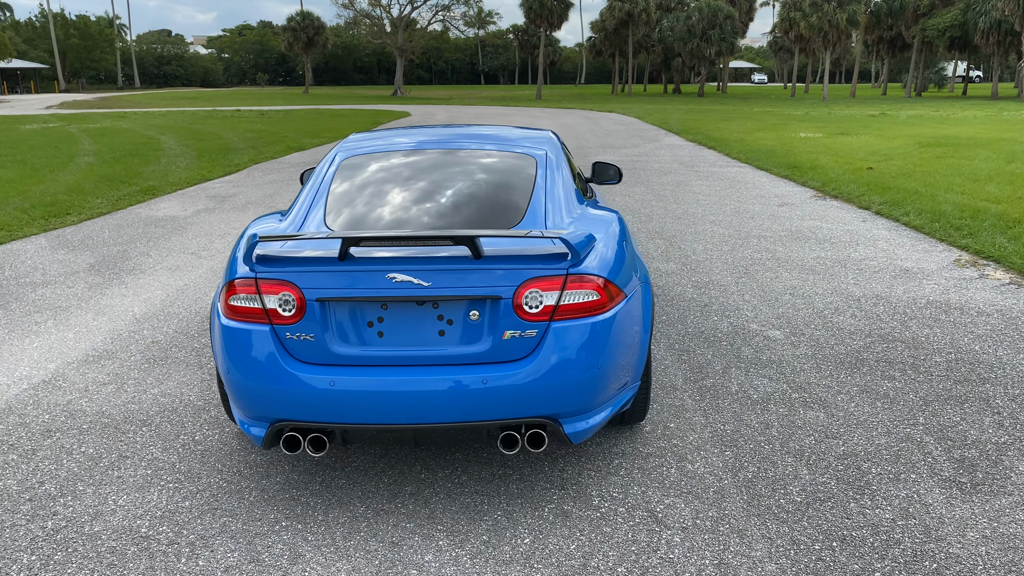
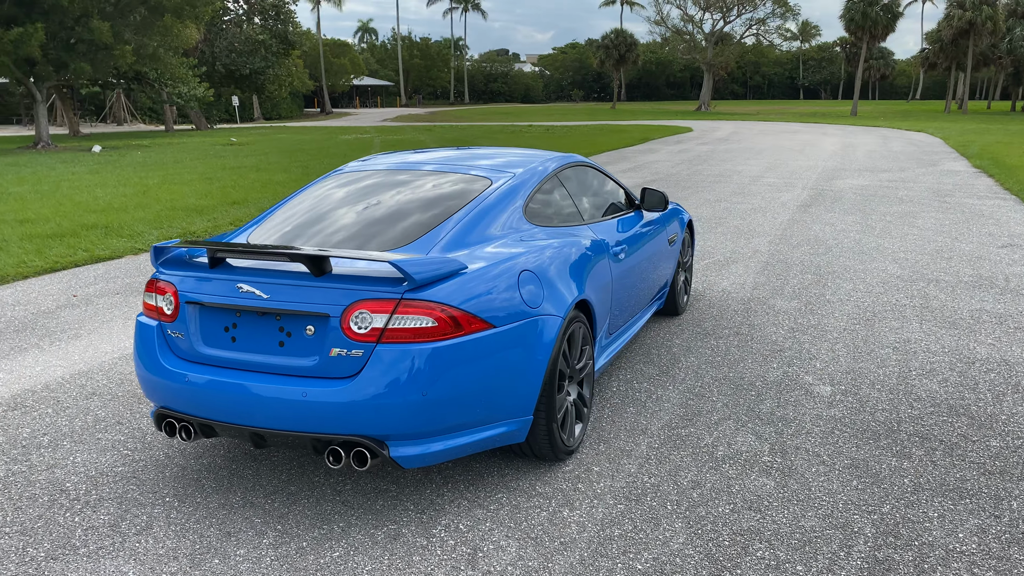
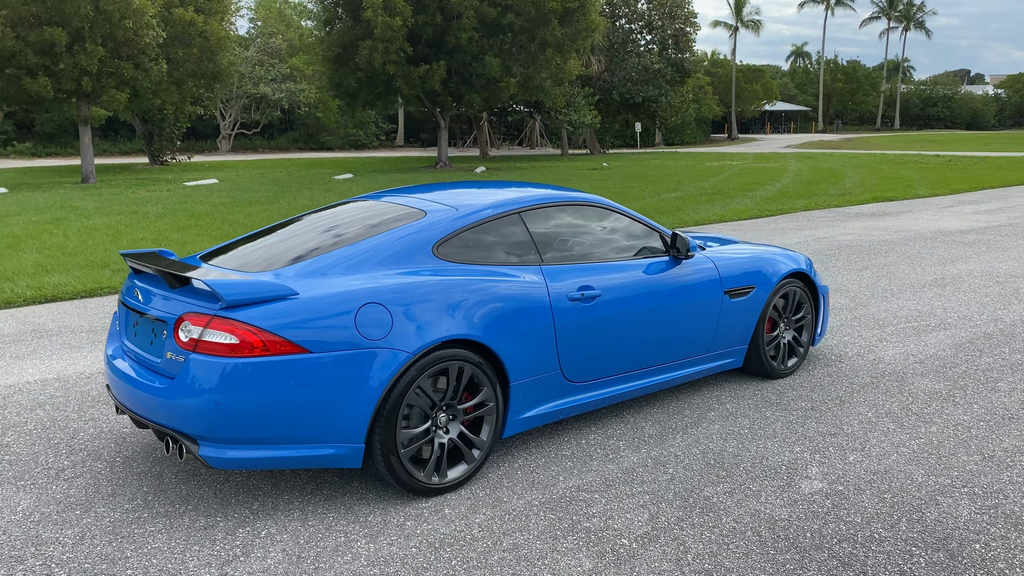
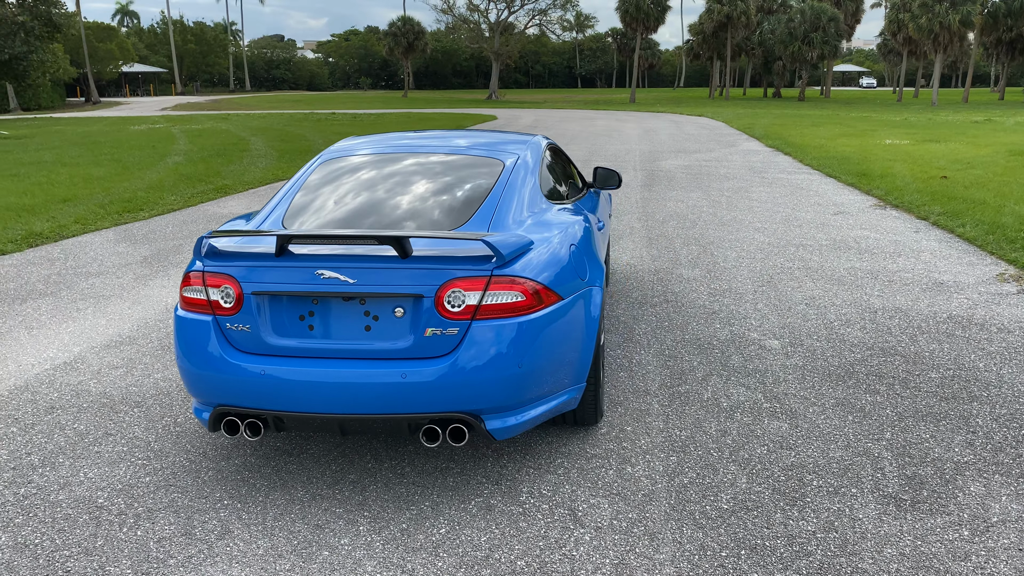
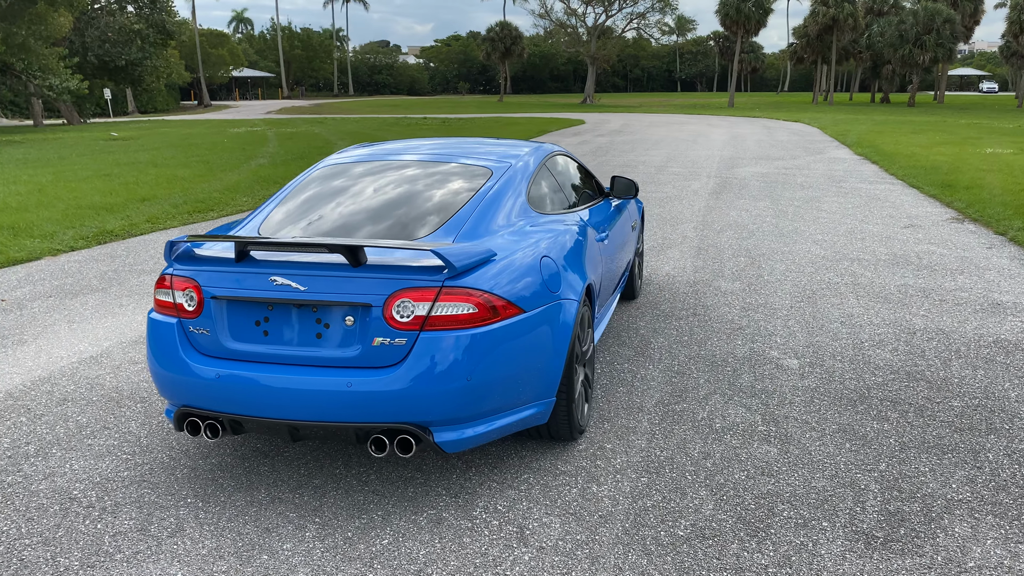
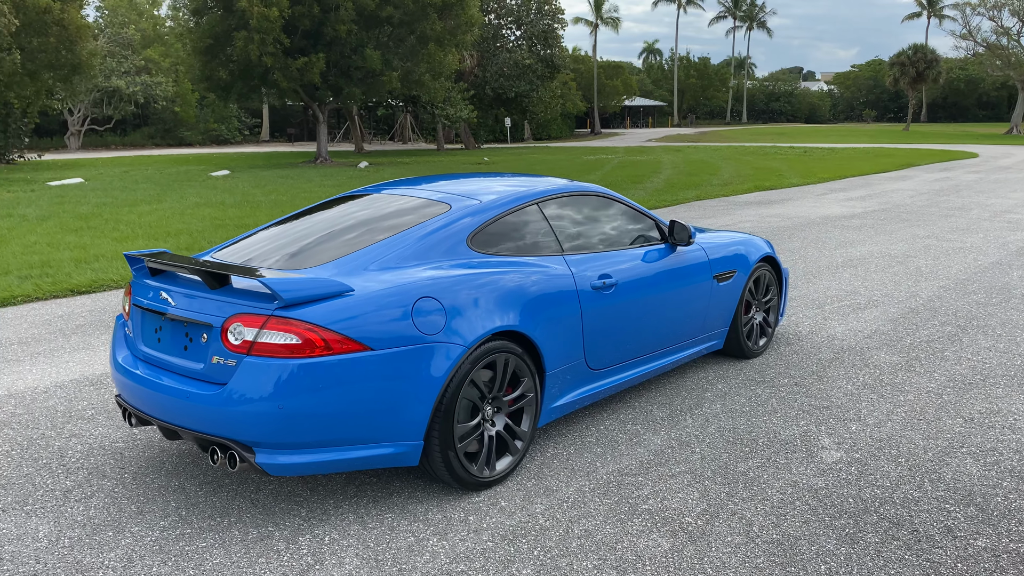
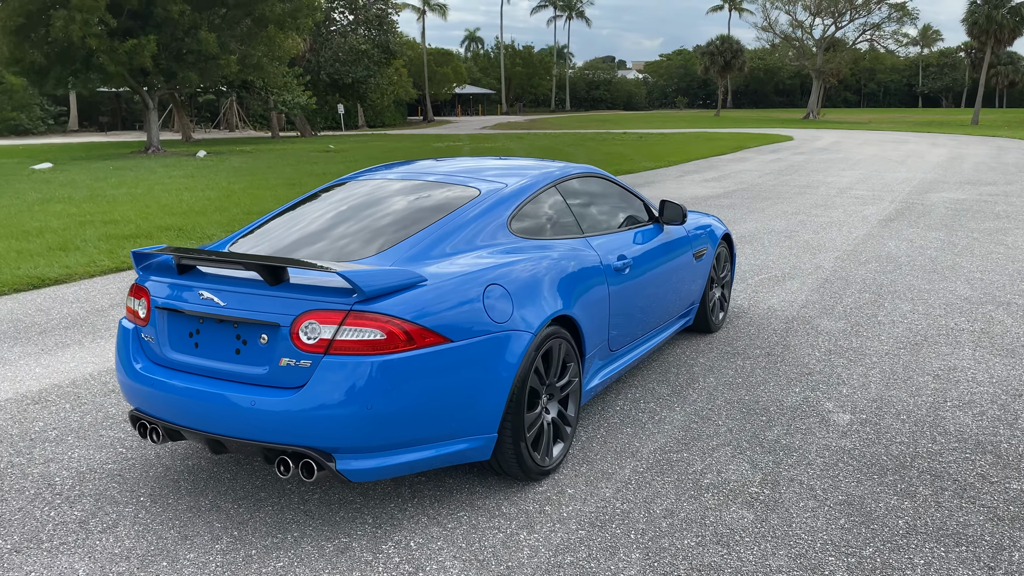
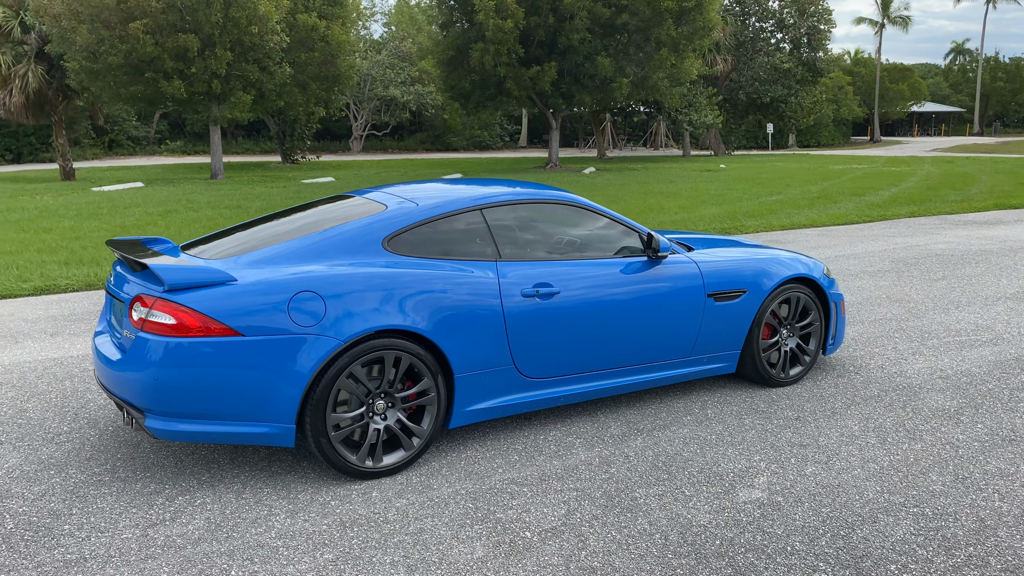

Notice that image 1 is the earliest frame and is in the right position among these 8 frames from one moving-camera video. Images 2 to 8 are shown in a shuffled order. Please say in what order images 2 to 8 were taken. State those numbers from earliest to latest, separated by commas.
4, 5, 2, 7, 6, 3, 8
